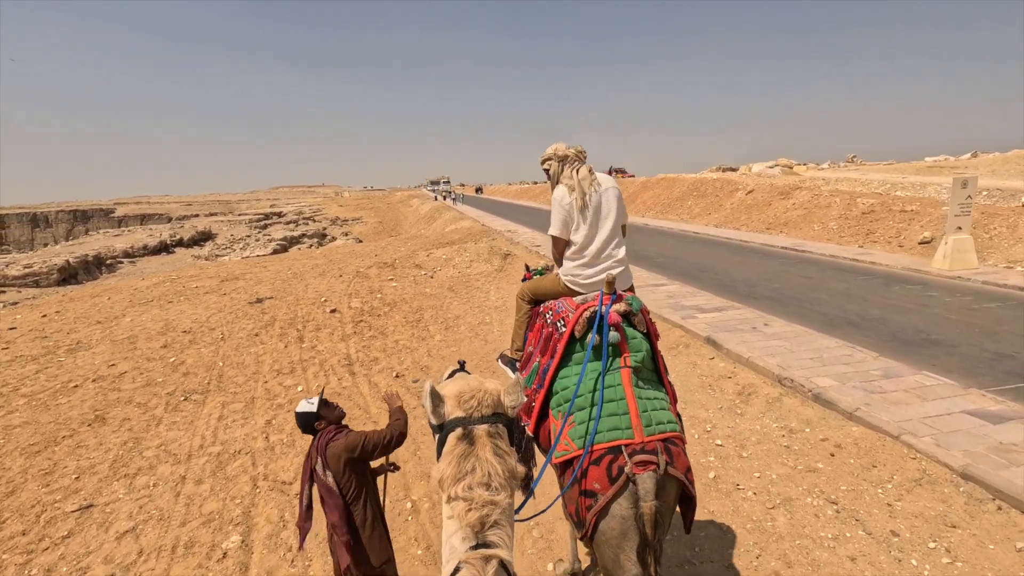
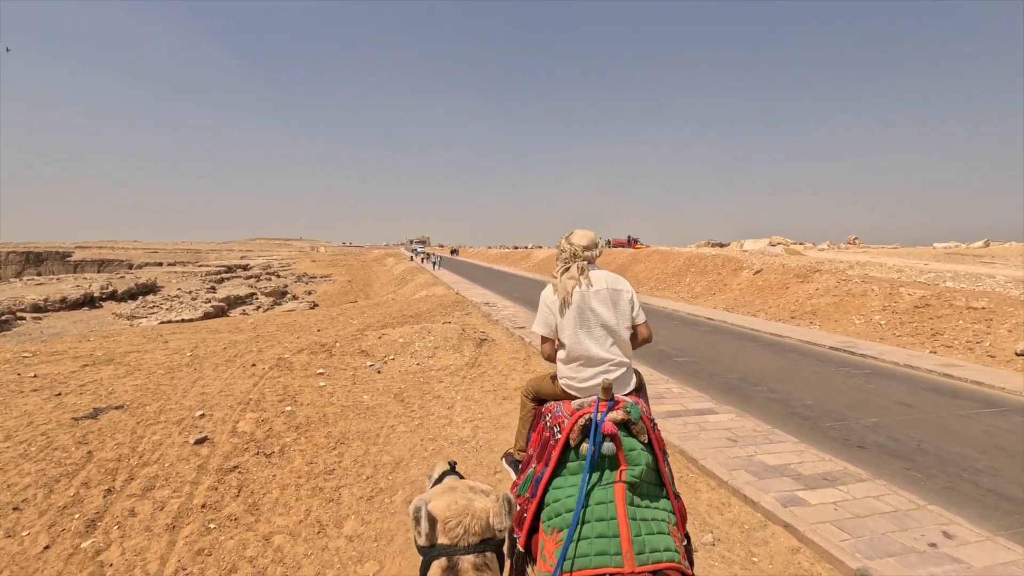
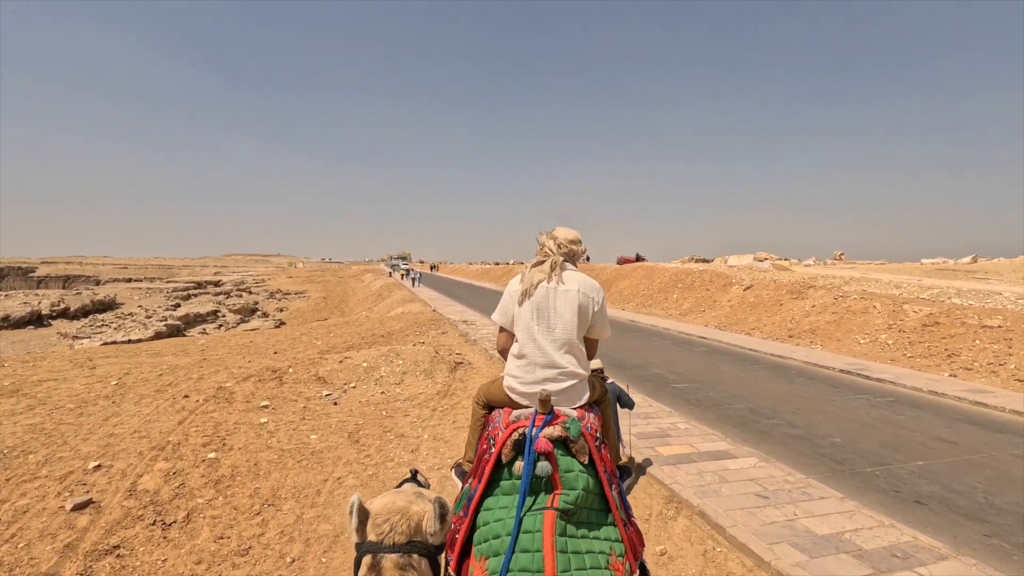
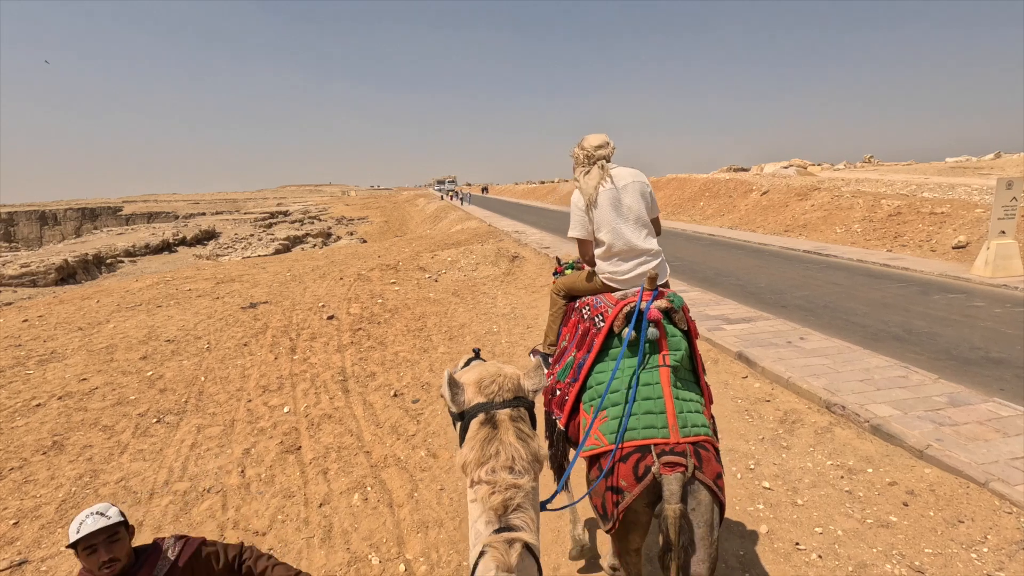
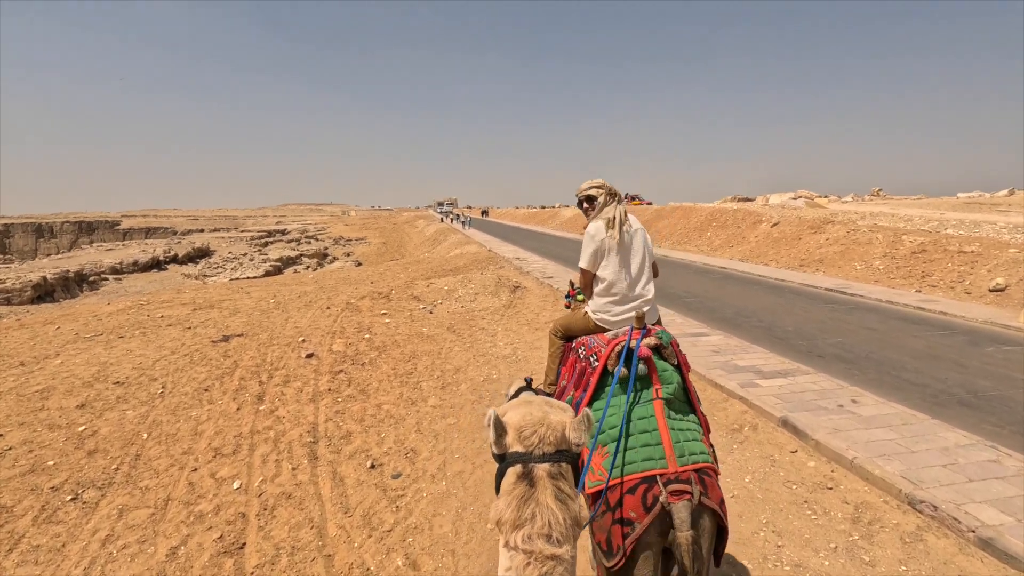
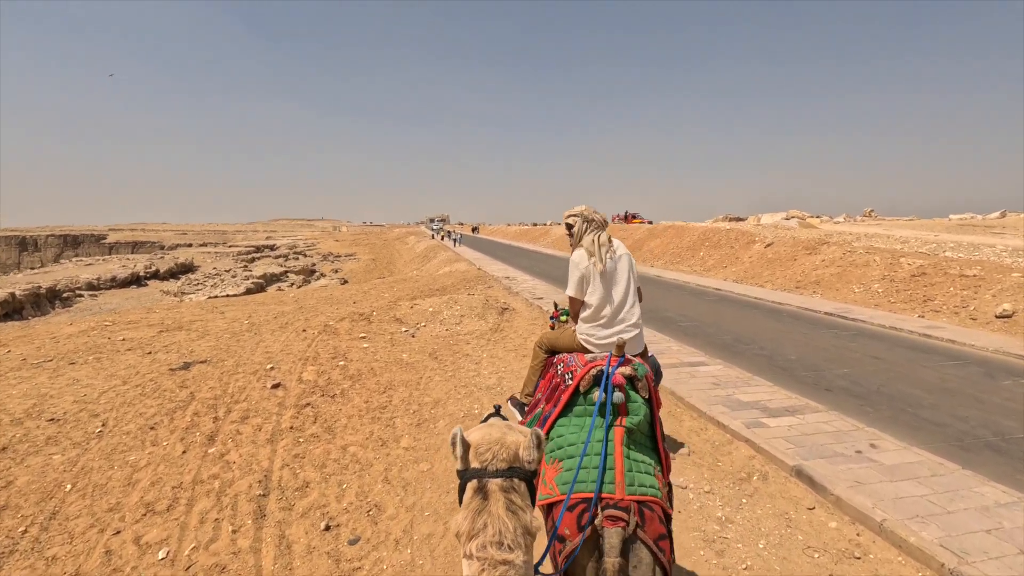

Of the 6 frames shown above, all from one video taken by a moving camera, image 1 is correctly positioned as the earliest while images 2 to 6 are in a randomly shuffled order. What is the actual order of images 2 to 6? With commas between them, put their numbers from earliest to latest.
4, 5, 6, 2, 3
